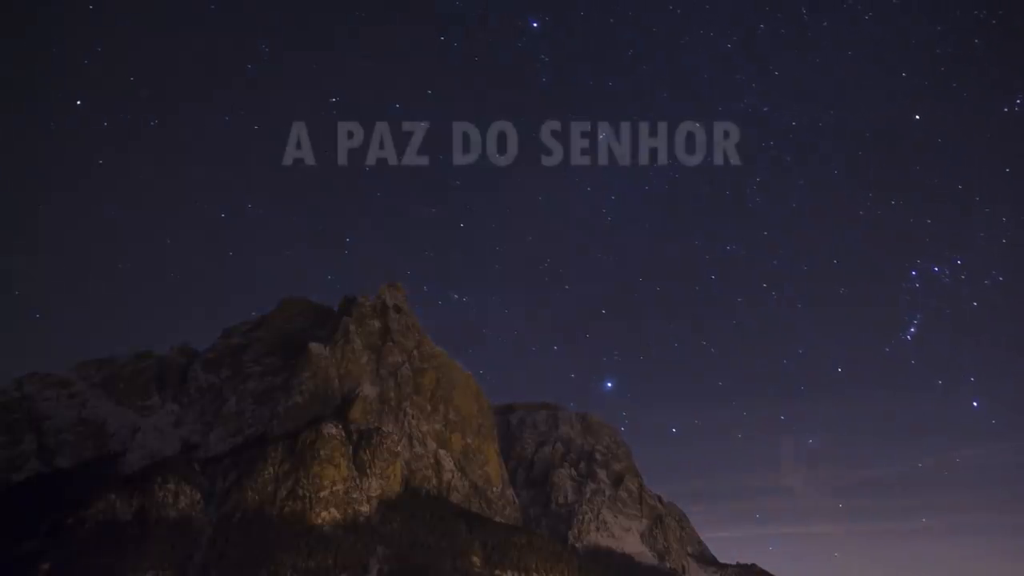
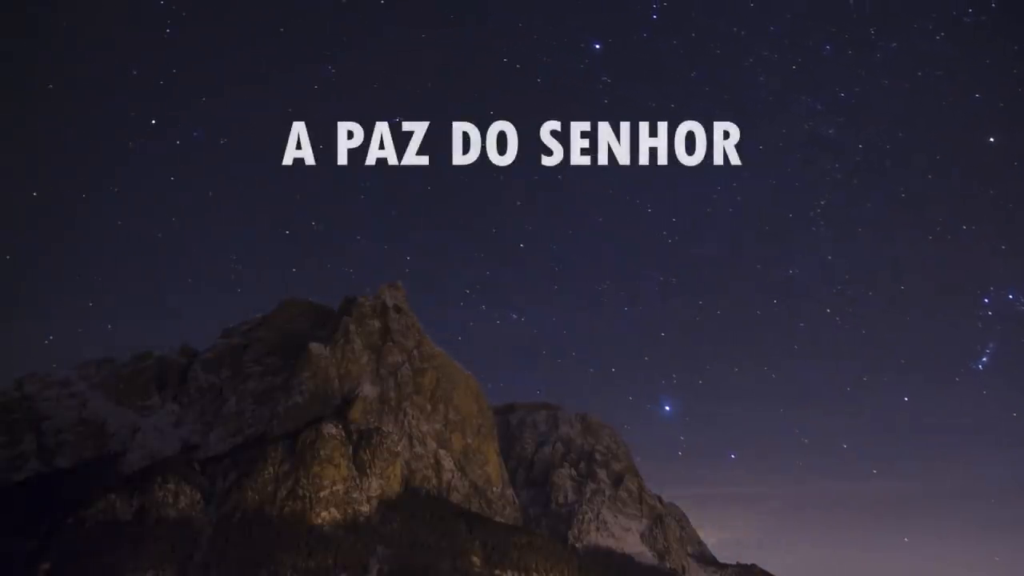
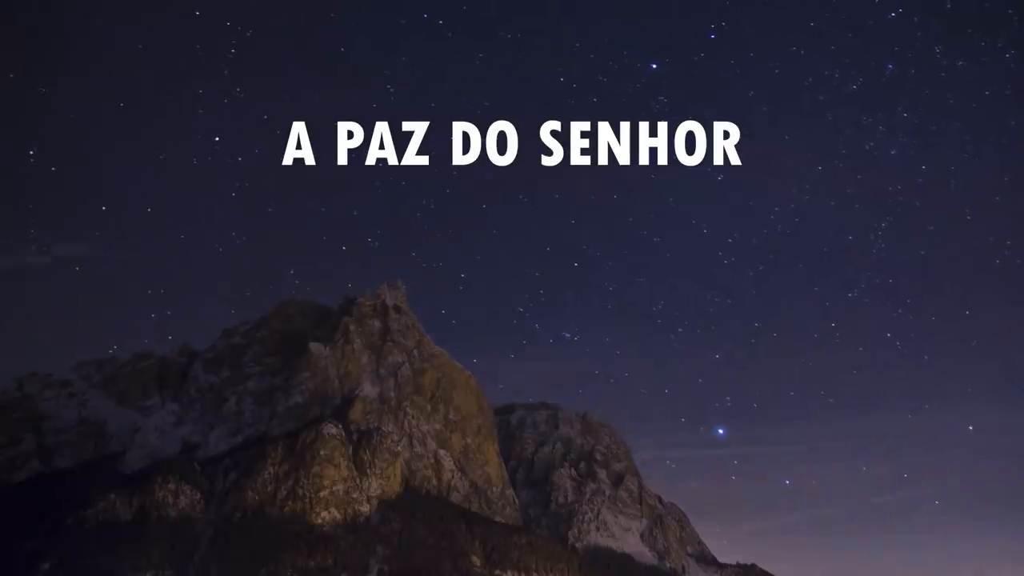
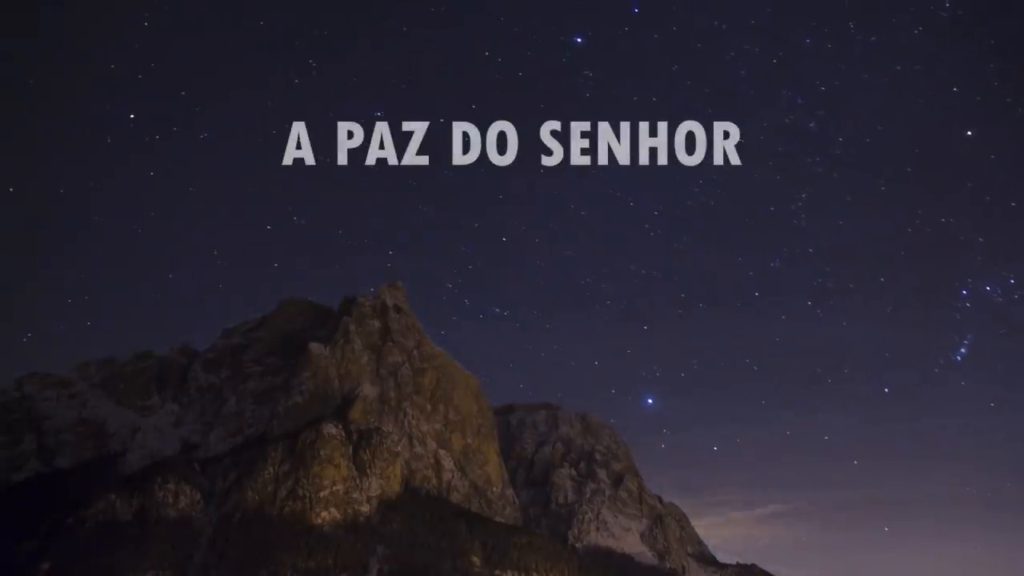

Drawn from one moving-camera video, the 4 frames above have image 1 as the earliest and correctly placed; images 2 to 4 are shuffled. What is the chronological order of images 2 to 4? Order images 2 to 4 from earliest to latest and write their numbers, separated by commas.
4, 2, 3
